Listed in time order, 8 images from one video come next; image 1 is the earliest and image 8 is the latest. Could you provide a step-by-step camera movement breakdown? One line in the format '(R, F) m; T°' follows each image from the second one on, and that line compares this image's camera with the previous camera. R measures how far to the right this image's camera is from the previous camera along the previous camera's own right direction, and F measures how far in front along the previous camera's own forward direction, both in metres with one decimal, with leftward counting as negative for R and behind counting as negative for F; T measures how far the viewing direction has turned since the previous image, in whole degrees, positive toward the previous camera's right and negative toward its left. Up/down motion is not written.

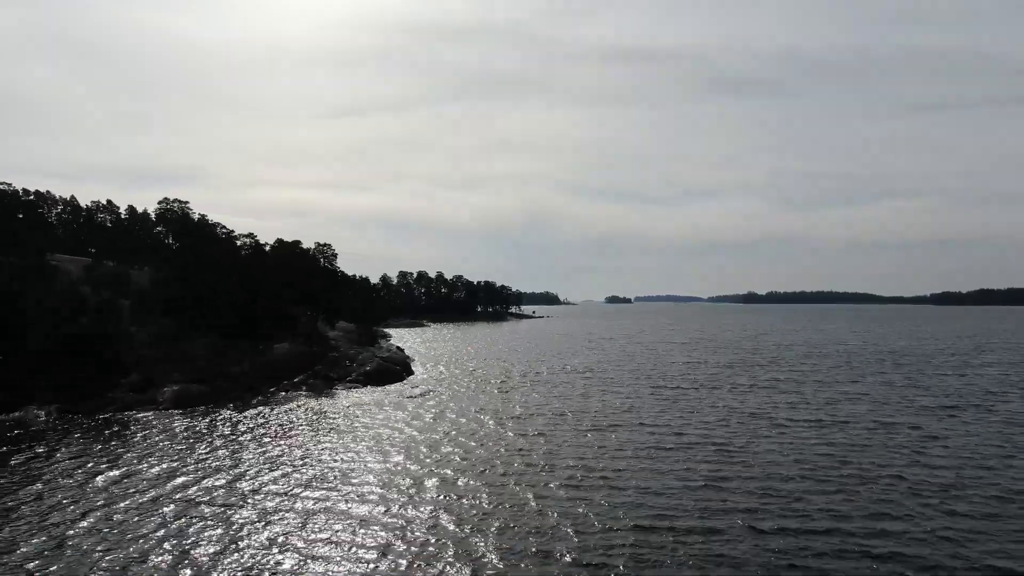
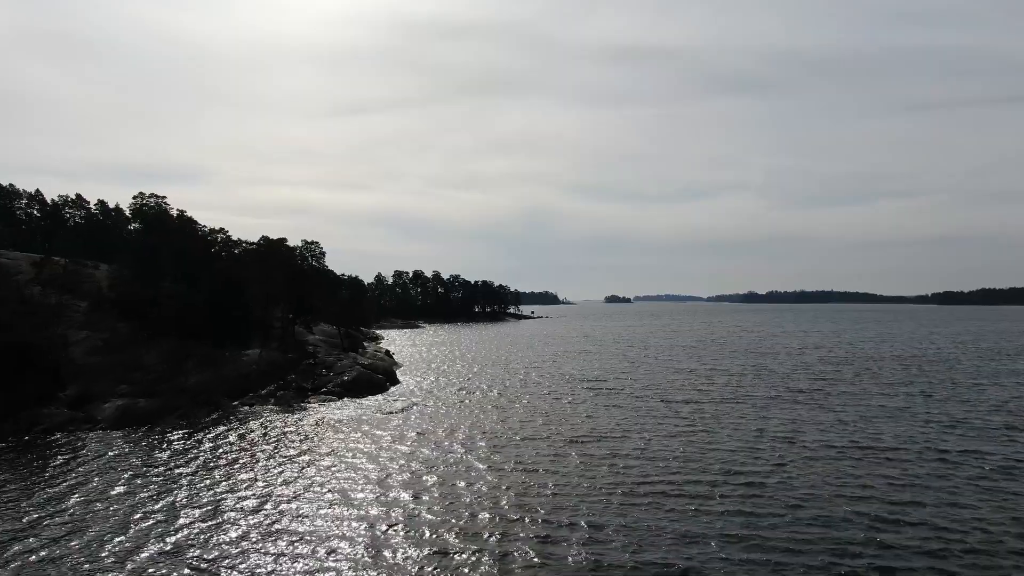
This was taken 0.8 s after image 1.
(+0.7, +5.2) m; 0°
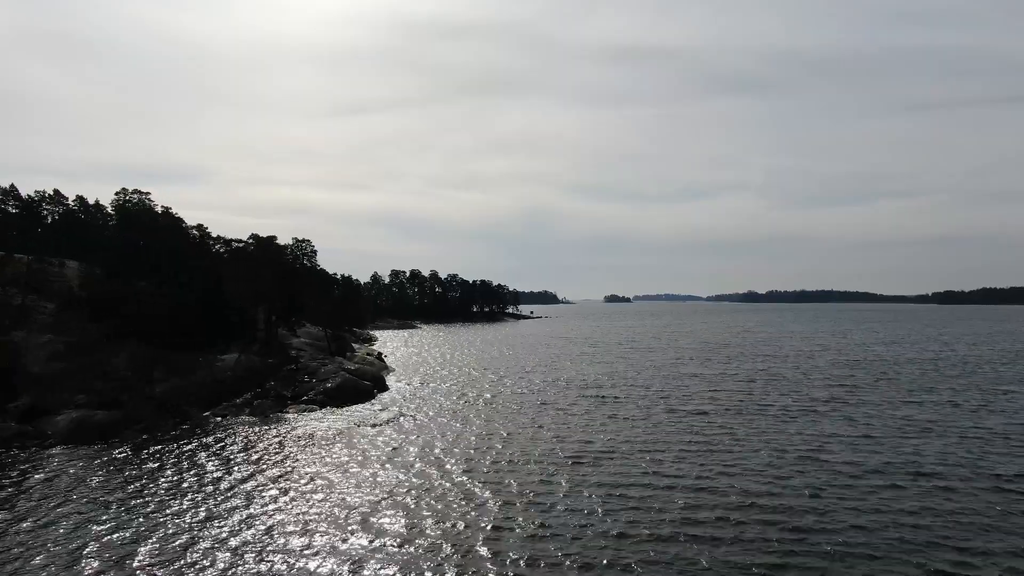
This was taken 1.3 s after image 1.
(+0.3, +3.5) m; 0°
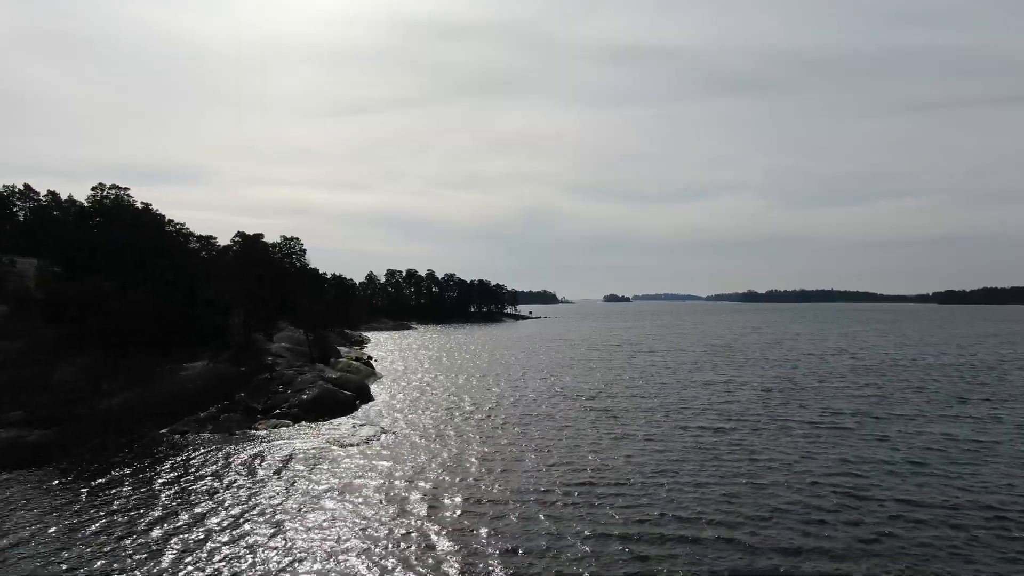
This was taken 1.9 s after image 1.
(+0.4, +4.3) m; 0°
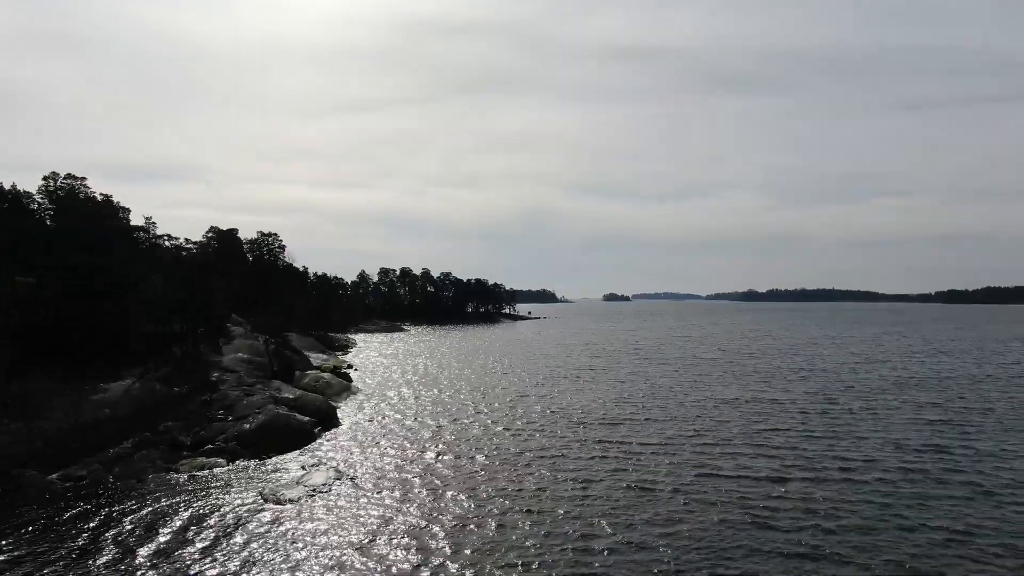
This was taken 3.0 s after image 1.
(+0.4, +8.1) m; 0°
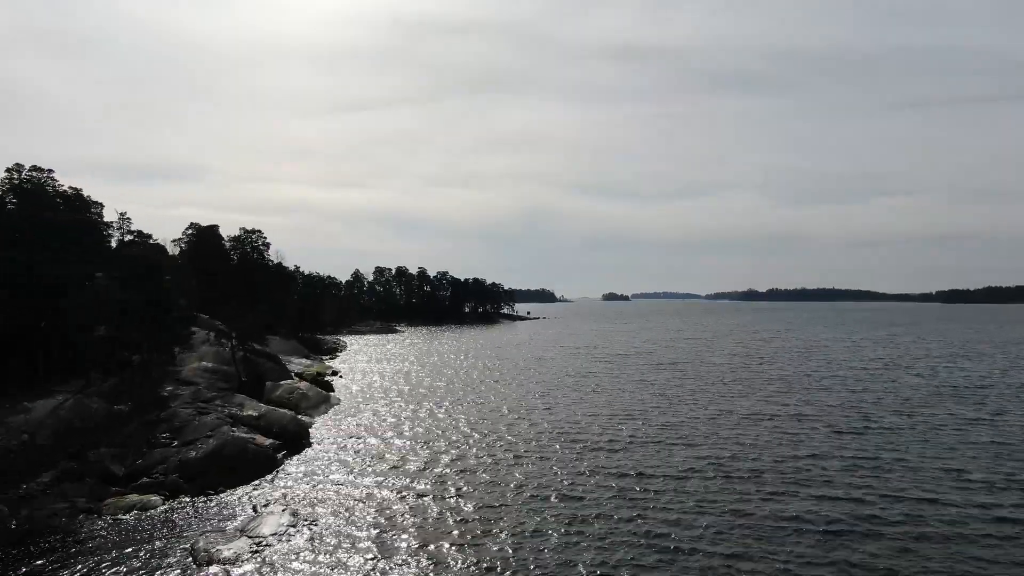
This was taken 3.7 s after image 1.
(+0.2, +5.2) m; 0°
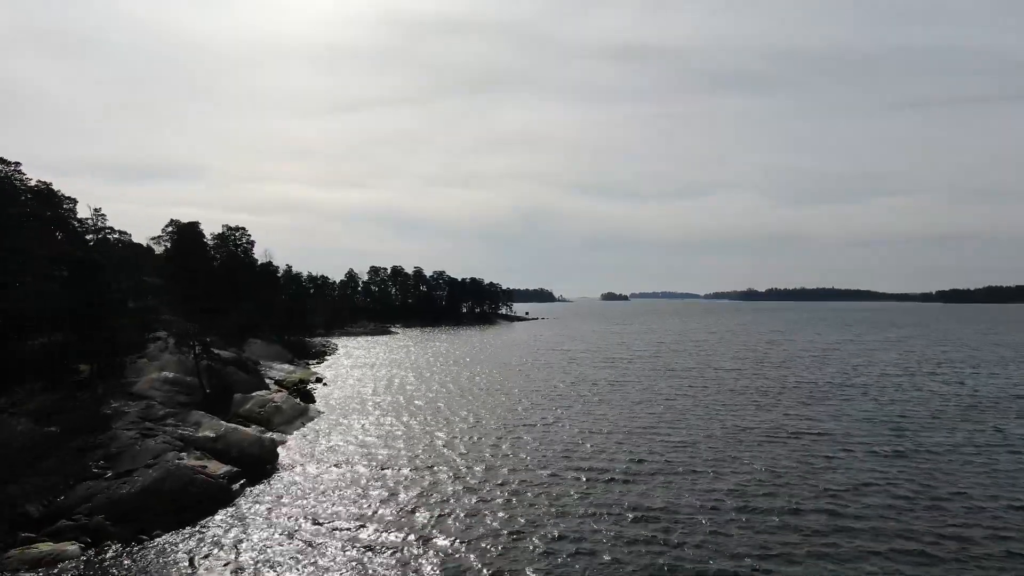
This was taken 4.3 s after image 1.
(+0.3, +4.5) m; 0°
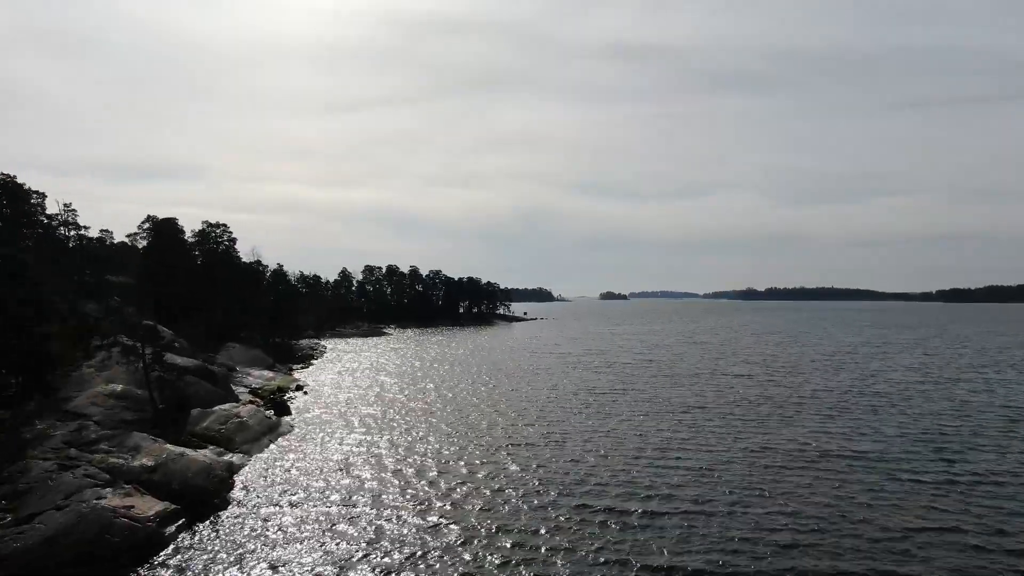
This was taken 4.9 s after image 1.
(+0.3, +4.6) m; 0°
